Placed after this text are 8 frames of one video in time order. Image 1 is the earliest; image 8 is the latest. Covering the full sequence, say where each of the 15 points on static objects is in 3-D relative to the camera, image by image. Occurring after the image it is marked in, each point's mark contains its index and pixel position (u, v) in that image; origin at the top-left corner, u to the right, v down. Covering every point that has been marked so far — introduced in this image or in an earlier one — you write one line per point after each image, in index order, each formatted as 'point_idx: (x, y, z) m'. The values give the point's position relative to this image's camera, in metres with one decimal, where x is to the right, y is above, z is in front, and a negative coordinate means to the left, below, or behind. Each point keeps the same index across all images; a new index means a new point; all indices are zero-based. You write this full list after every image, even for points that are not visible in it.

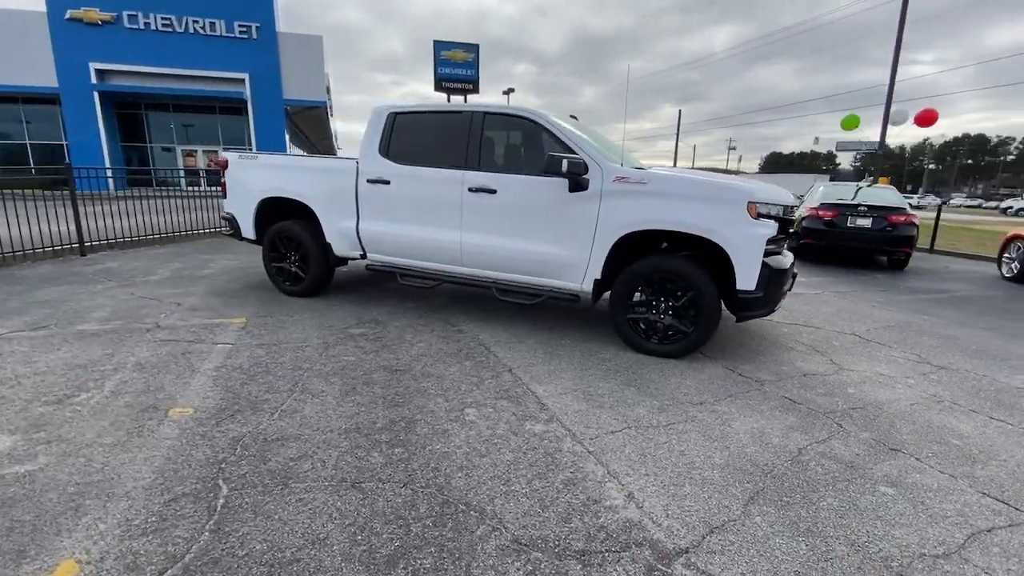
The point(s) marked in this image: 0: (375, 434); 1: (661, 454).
0: (-0.8, -0.8, +2.8) m
1: (+0.8, -0.9, +2.7) m
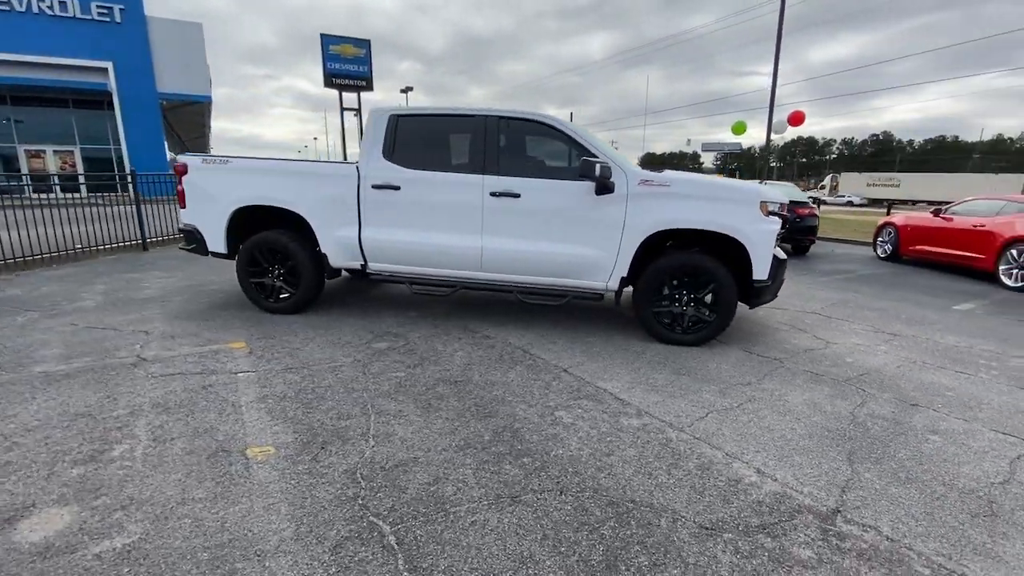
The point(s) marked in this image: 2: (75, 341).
0: (-0.1, -0.9, +2.7) m
1: (+1.5, -0.9, +2.9) m
2: (-3.7, -0.5, +4.2) m
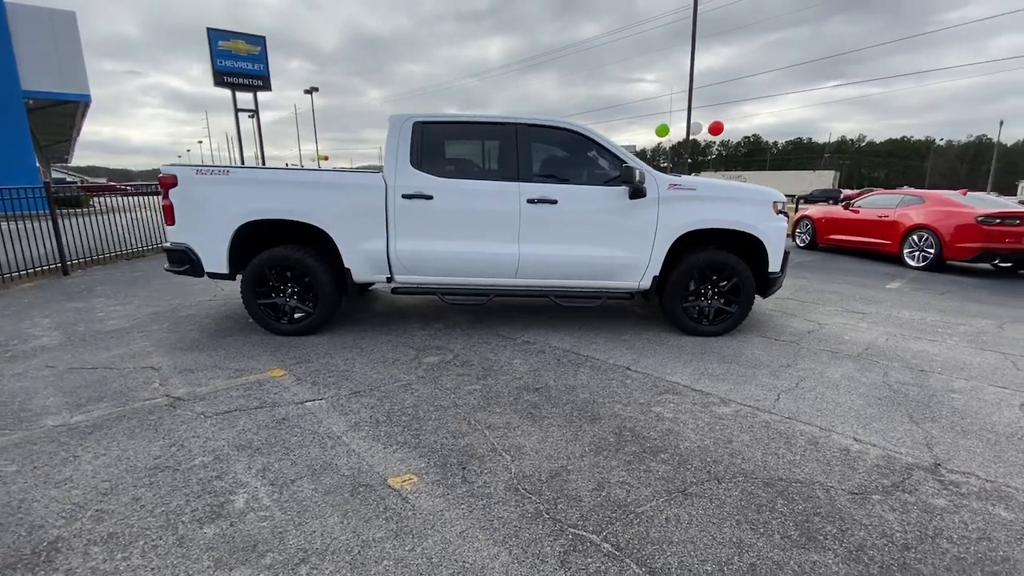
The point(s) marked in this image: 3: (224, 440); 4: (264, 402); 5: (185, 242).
0: (+0.6, -0.9, +2.8) m
1: (+2.2, -0.8, +3.3) m
2: (-3.2, -0.7, +3.6) m
3: (-1.7, -0.9, +2.9) m
4: (-1.7, -0.8, +3.3) m
5: (-3.0, +0.4, +4.5) m
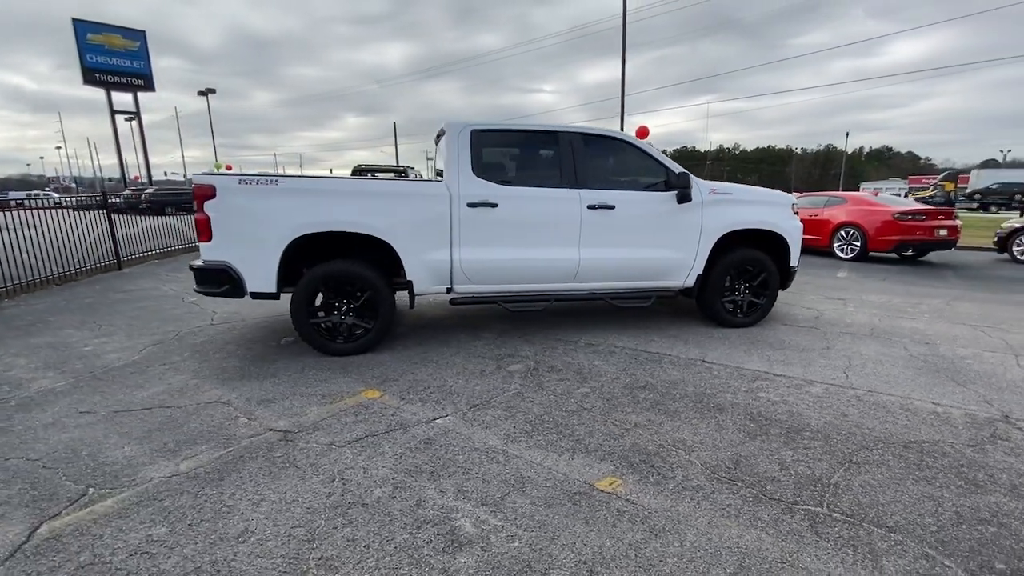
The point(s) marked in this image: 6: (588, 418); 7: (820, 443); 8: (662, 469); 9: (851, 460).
0: (+1.6, -0.9, +3.1) m
1: (+3.0, -0.7, +3.9) m
2: (-2.3, -0.9, +3.1) m
3: (-0.7, -1.0, +2.7) m
4: (-0.8, -0.9, +3.1) m
5: (-2.4, +0.2, +4.1) m
6: (+0.5, -0.9, +3.2) m
7: (+1.8, -0.9, +2.9) m
8: (+0.8, -1.0, +2.6) m
9: (+1.9, -1.0, +2.7) m
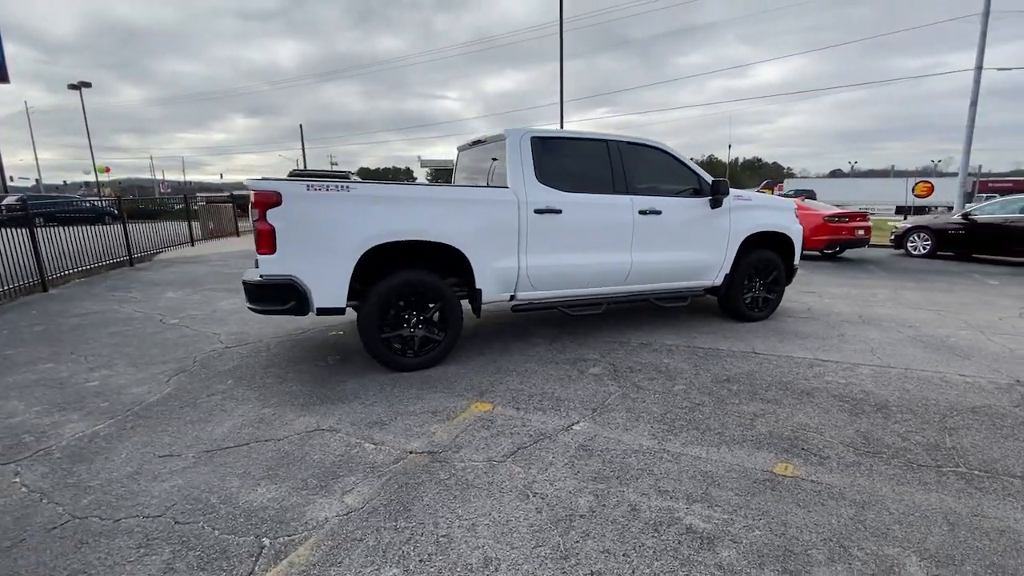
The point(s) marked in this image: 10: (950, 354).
0: (+2.5, -0.9, +3.5) m
1: (+3.7, -0.6, +4.5) m
2: (-1.4, -1.0, +2.7) m
3: (+0.3, -1.0, +2.6) m
4: (+0.1, -0.9, +3.0) m
5: (-1.6, +0.1, +3.7) m
6: (+1.4, -0.9, +3.4) m
7: (+2.7, -0.9, +3.4) m
8: (+1.8, -1.0, +2.9) m
9: (+2.8, -0.9, +3.2) m
10: (+4.1, -0.6, +4.6) m
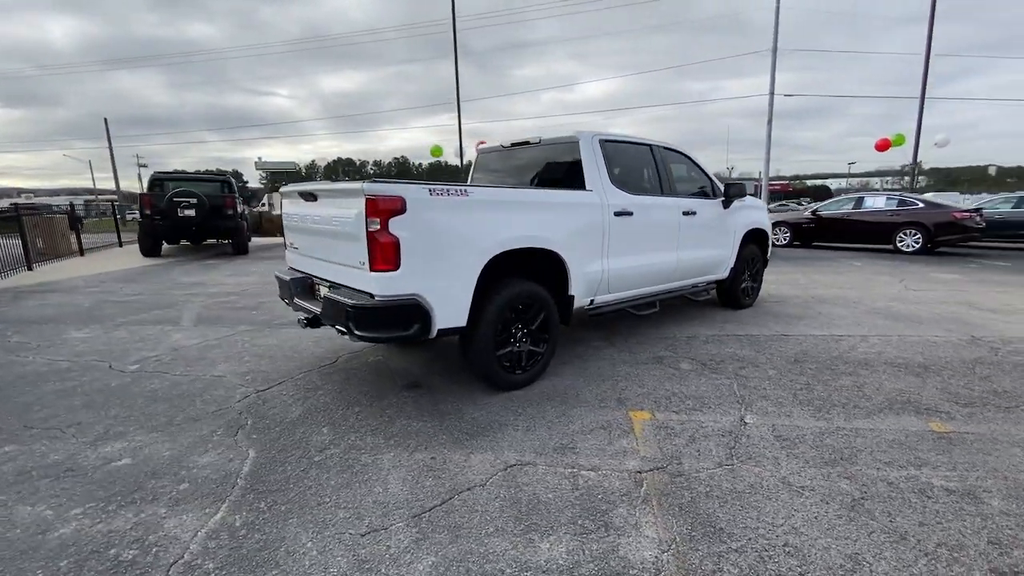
0: (+3.5, -0.7, +4.2) m
1: (+4.2, -0.4, +5.5) m
2: (0.0, -1.1, +2.3) m
3: (+1.6, -1.0, +2.7) m
4: (+1.3, -0.9, +3.1) m
5: (-0.6, 0.0, +3.1) m
6: (+2.4, -0.8, +3.8) m
7: (+3.7, -0.7, +4.2) m
8: (+3.0, -0.9, +3.4) m
9: (+3.9, -0.7, +4.0) m
10: (+4.6, -0.4, +5.7) m
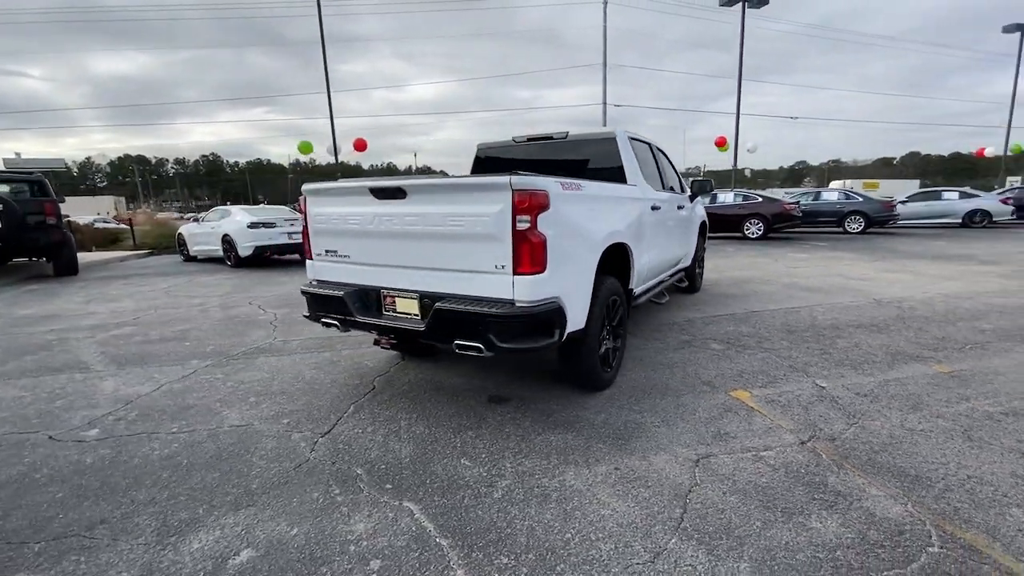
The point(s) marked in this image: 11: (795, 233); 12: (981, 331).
0: (+3.8, -0.4, +5.2) m
1: (+4.1, -0.1, +6.7) m
2: (+1.2, -1.1, +2.3) m
3: (+2.6, -0.8, +3.2) m
4: (+2.2, -0.8, +3.5) m
5: (+0.3, 0.0, +2.9) m
6: (+3.0, -0.6, +4.5) m
7: (+4.1, -0.4, +5.3) m
8: (+3.6, -0.6, +4.3) m
9: (+4.3, -0.4, +5.2) m
10: (+4.4, -0.1, +7.0) m
11: (+8.7, +1.7, +15.0) m
12: (+4.7, -0.4, +4.9) m
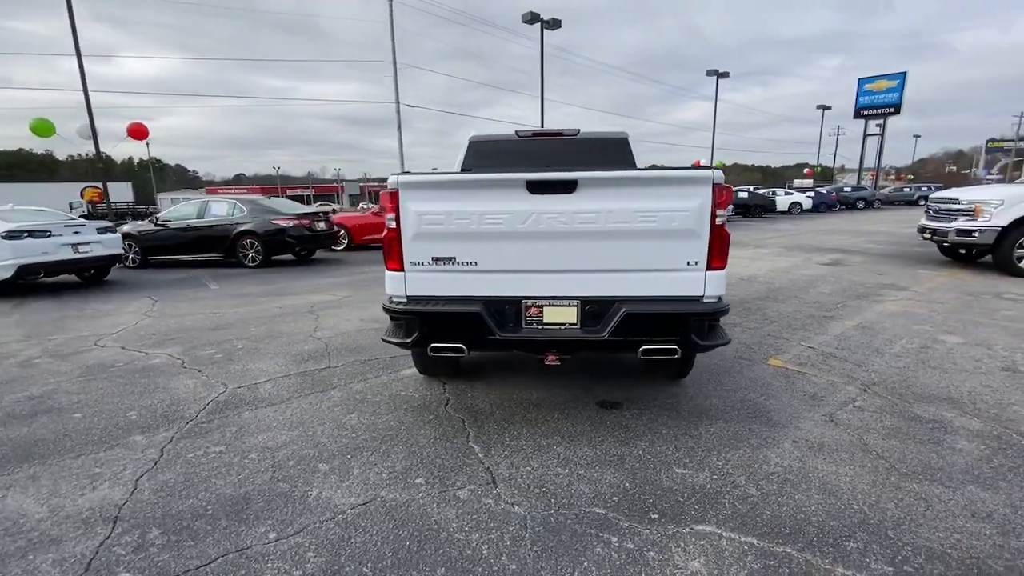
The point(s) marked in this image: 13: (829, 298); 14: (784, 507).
0: (+3.4, -0.2, +6.6) m
1: (+3.0, +0.1, +8.1) m
2: (+2.5, -0.9, +2.9) m
3: (+3.3, -0.6, +4.3) m
4: (+2.8, -0.6, +4.4) m
5: (+1.3, 0.0, +3.0) m
6: (+3.0, -0.4, +5.6) m
7: (+3.6, -0.1, +6.8) m
8: (+3.7, -0.3, +5.7) m
9: (+3.8, -0.1, +6.8) m
10: (+3.1, +0.2, +8.5) m
11: (+3.3, +2.1, +17.5) m
12: (+4.4, -0.1, +6.7) m
13: (+4.2, -0.2, +6.5) m
14: (+1.3, -1.0, +2.3) m
